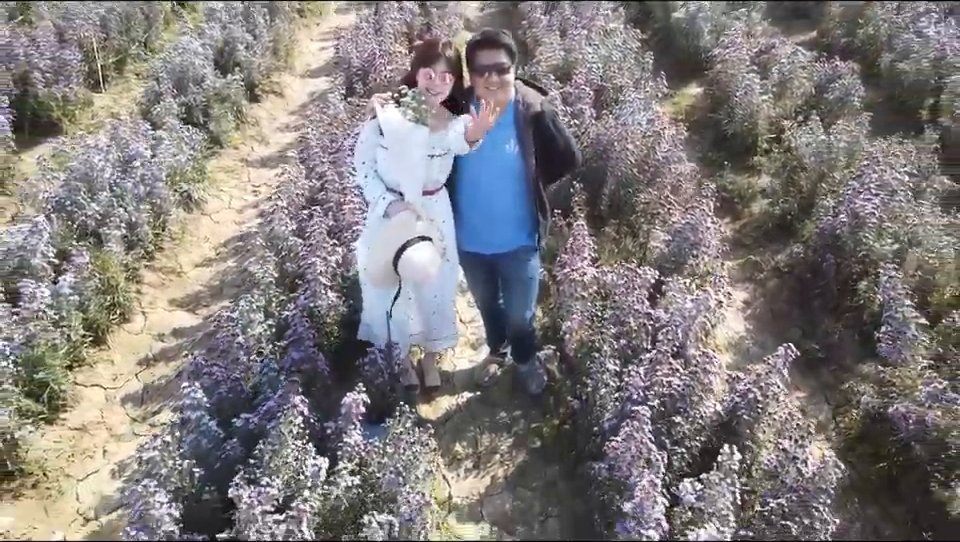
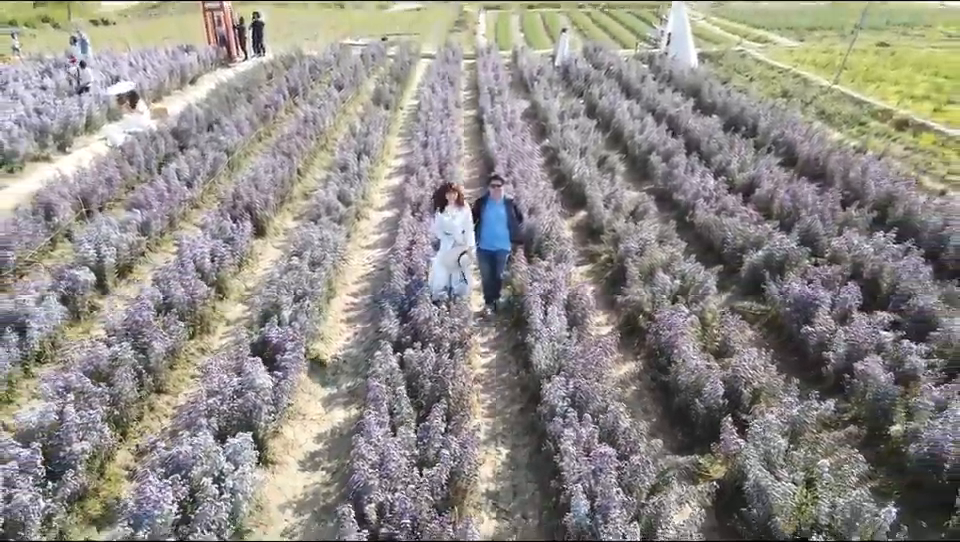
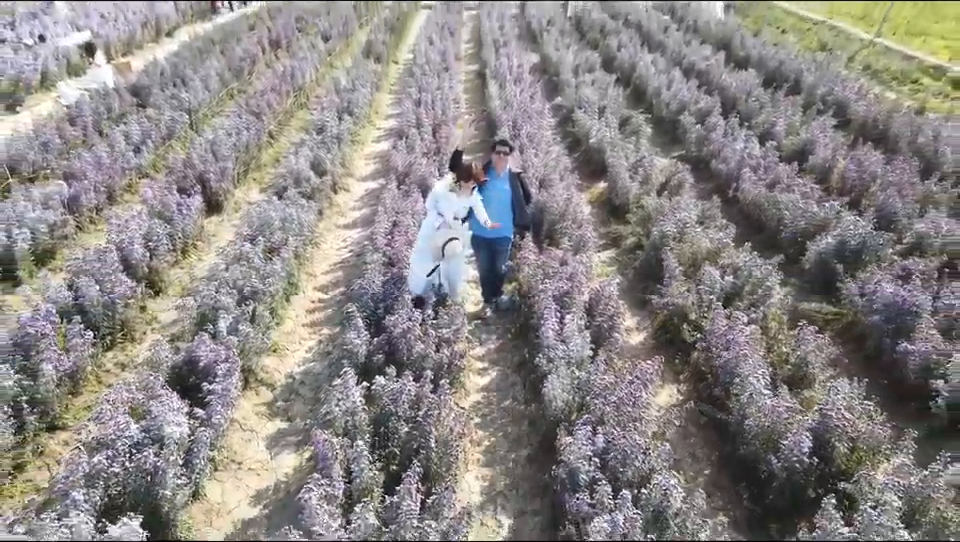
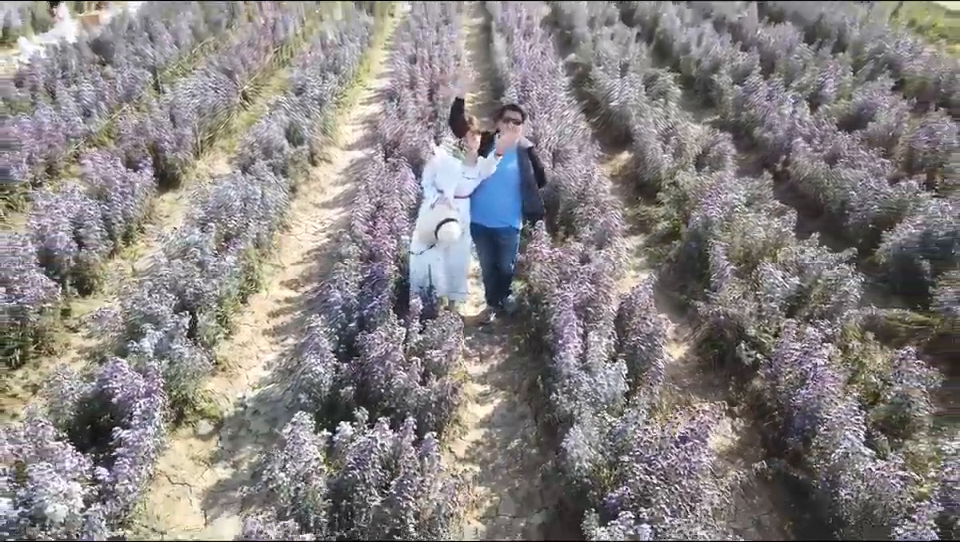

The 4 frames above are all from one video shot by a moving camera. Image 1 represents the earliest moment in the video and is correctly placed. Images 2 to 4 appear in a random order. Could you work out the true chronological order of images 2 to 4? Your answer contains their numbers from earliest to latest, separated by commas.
4, 3, 2
